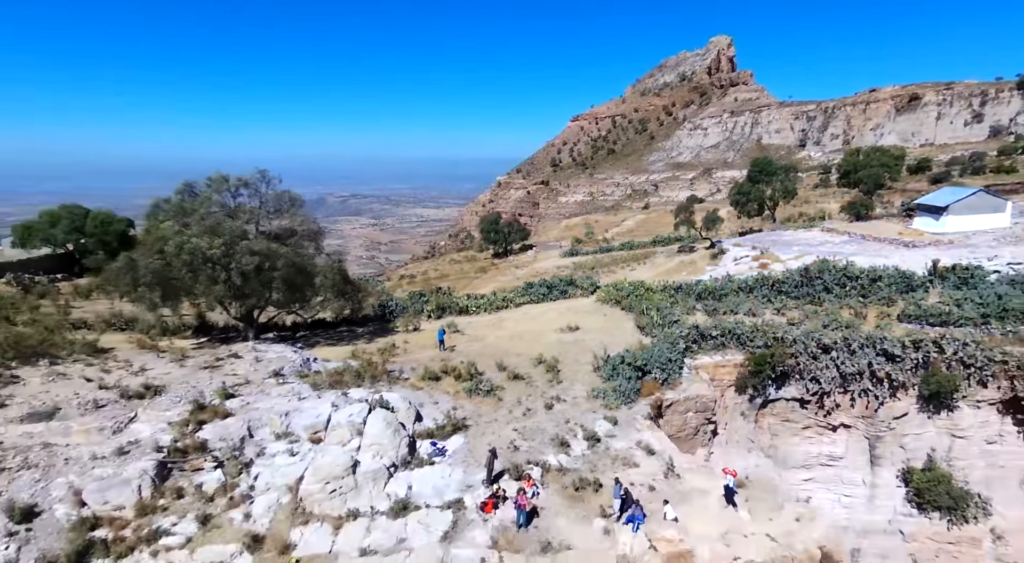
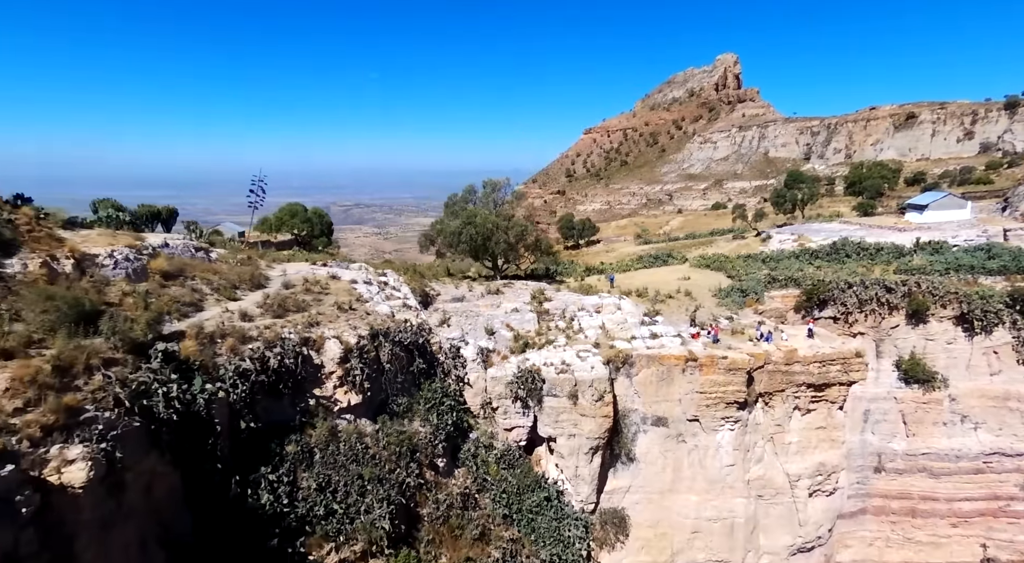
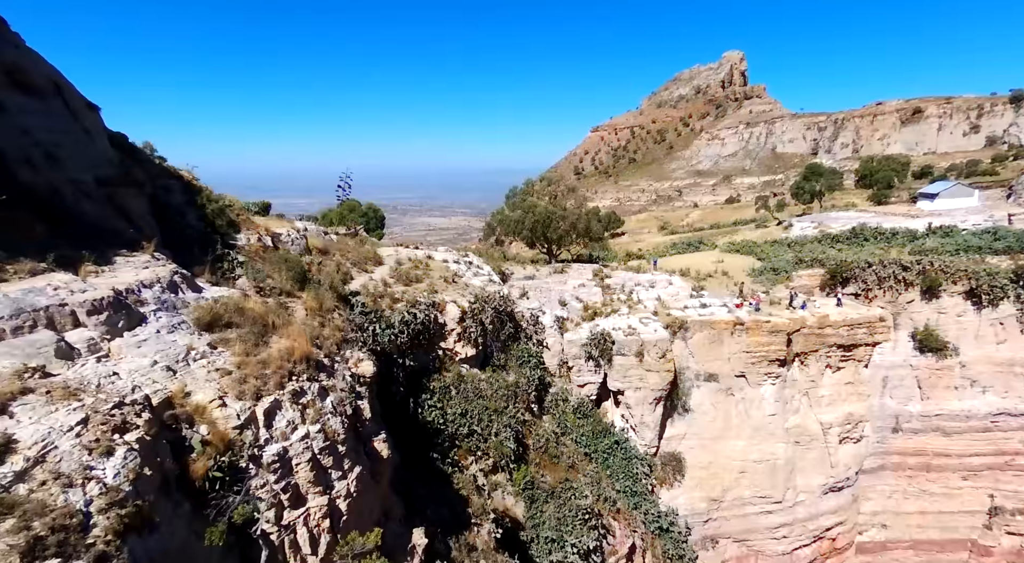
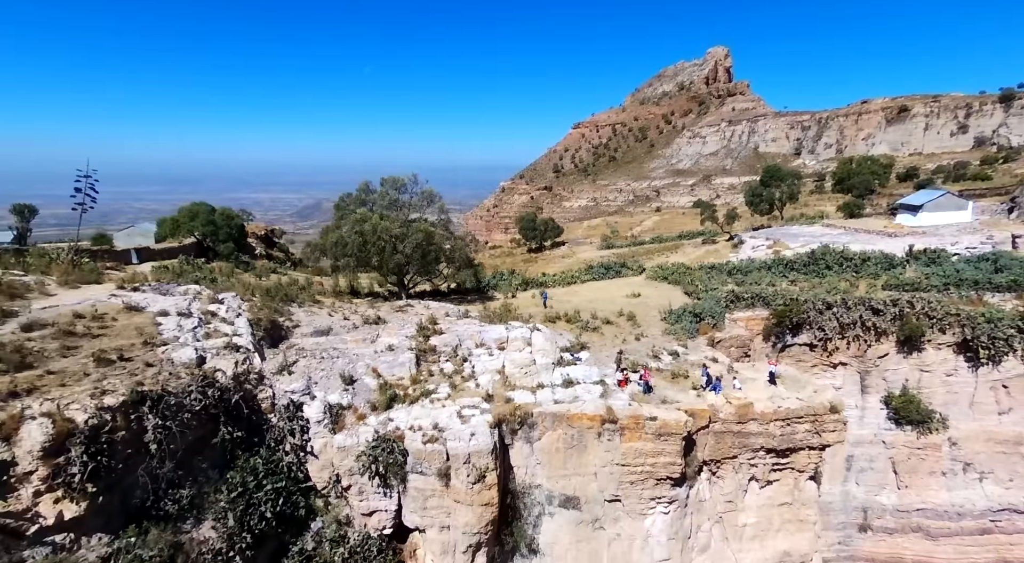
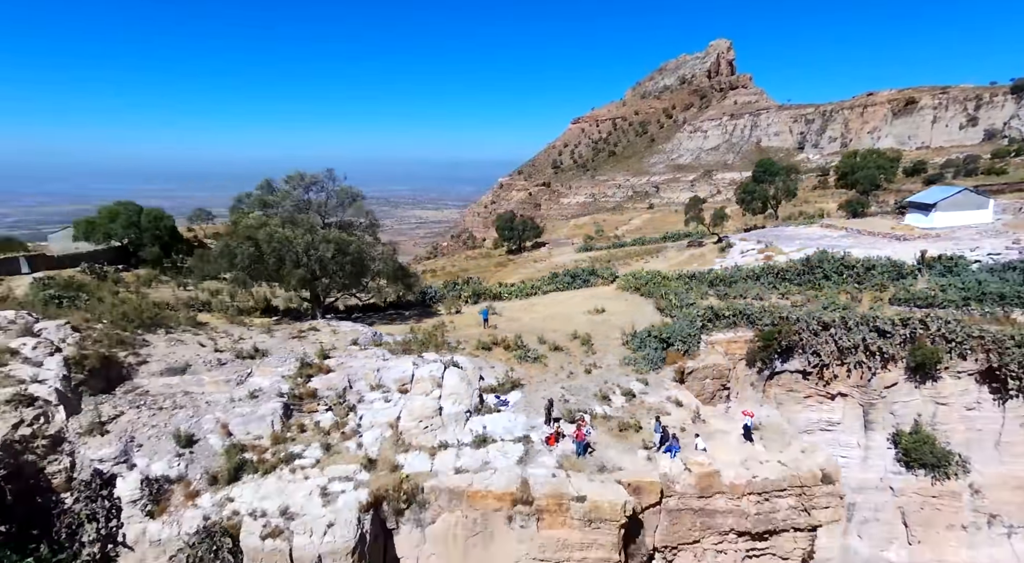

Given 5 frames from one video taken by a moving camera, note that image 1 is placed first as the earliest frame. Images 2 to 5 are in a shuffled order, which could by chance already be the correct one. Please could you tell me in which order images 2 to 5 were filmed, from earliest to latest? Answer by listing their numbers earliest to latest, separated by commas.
5, 4, 2, 3
